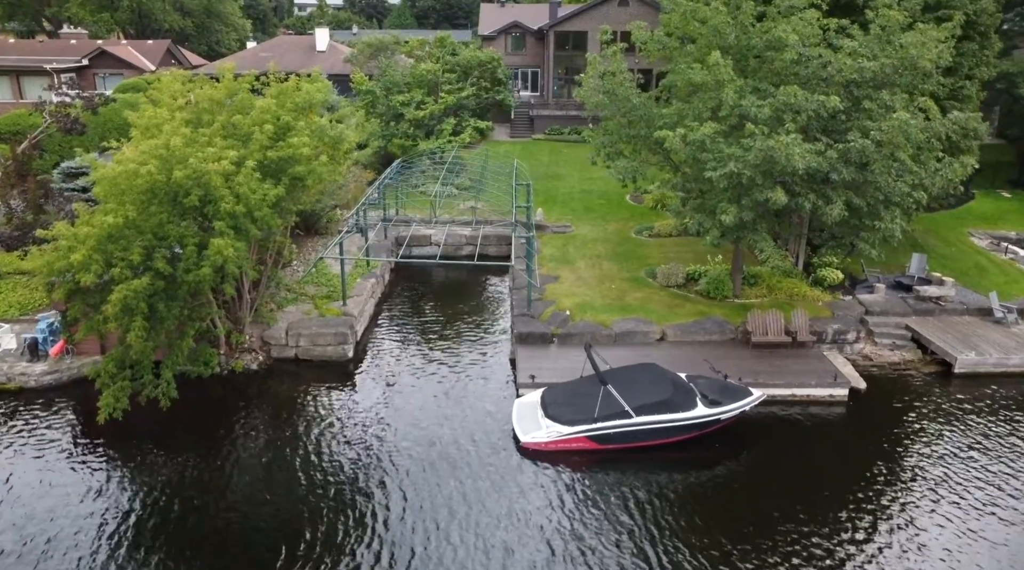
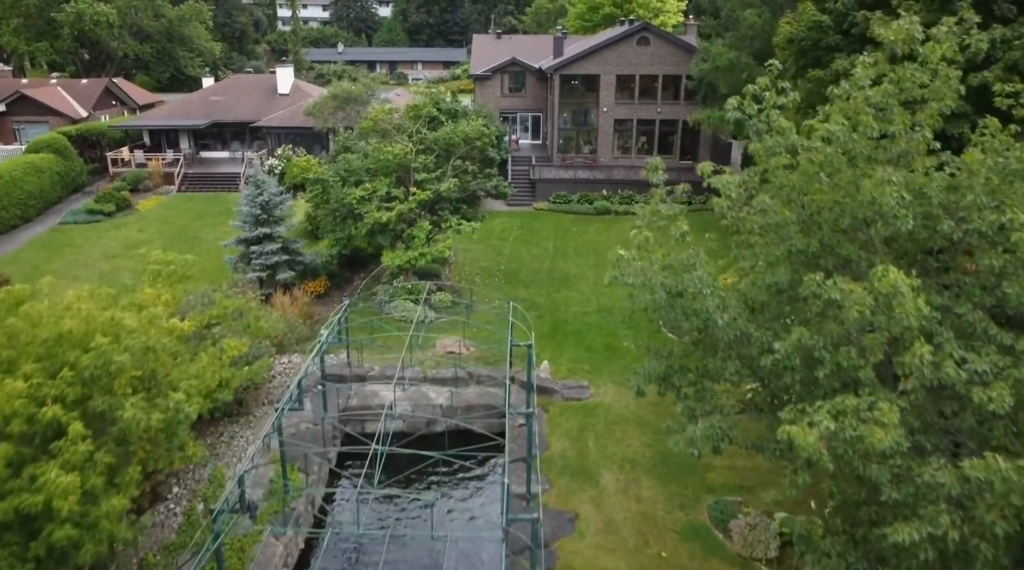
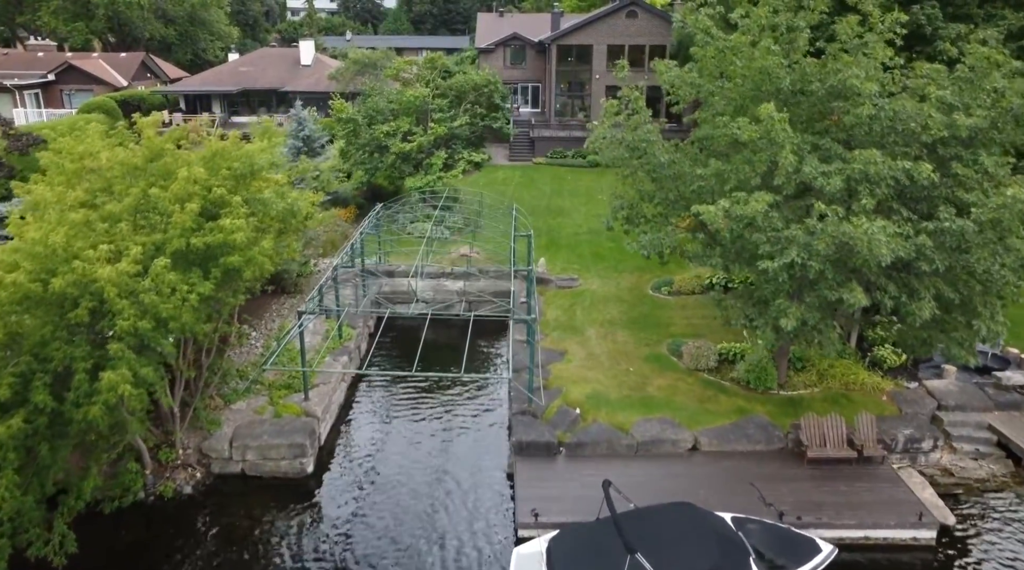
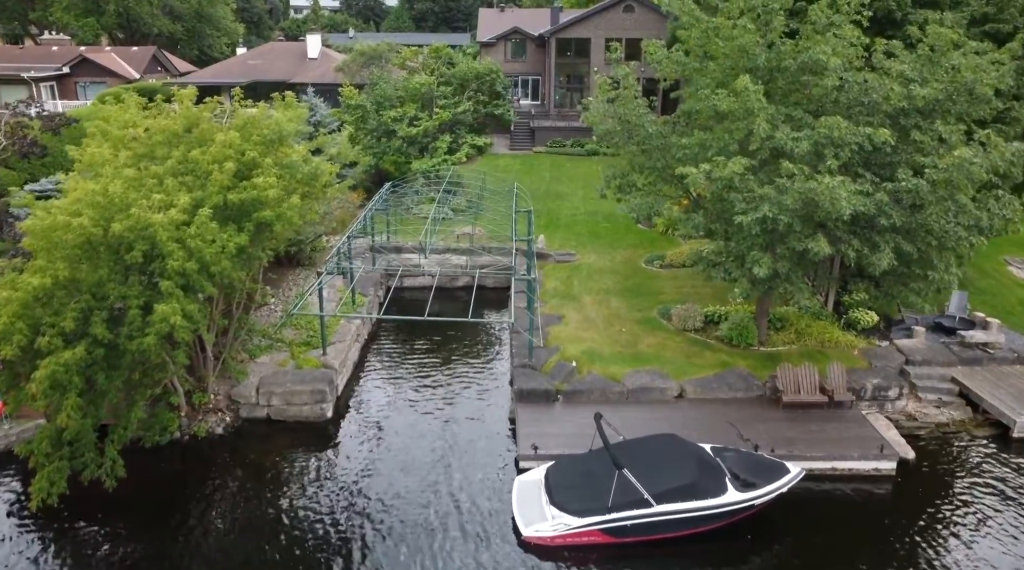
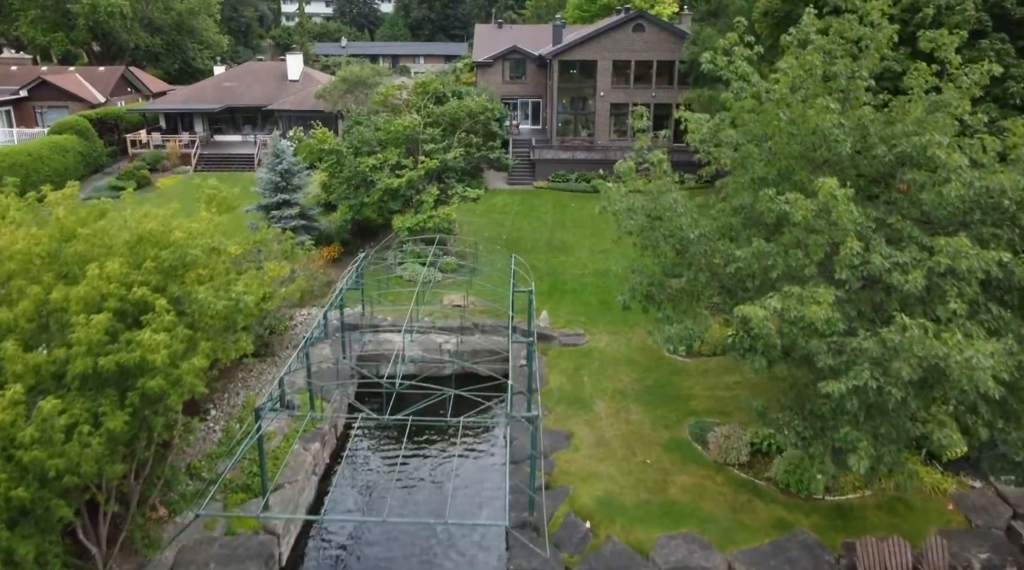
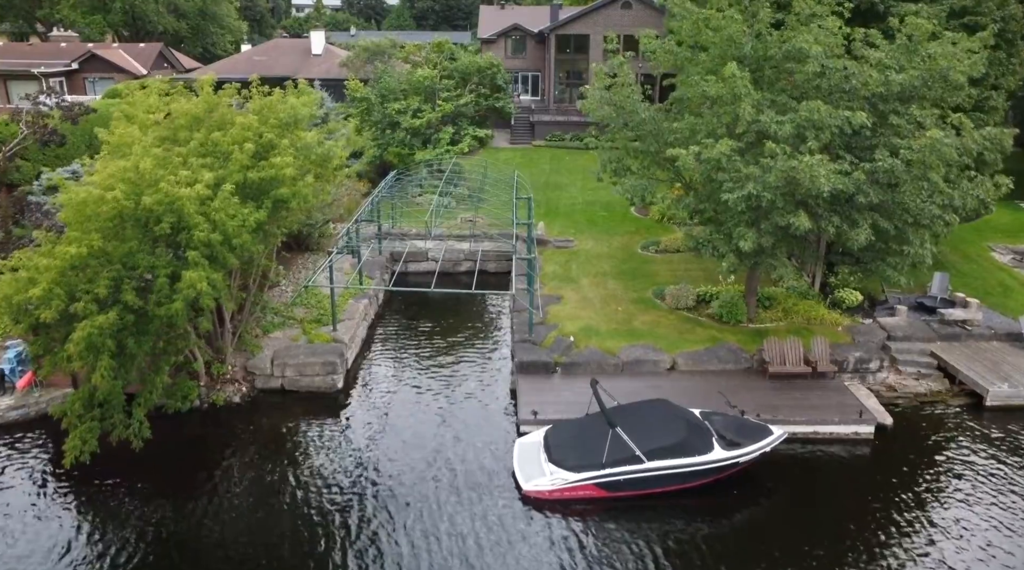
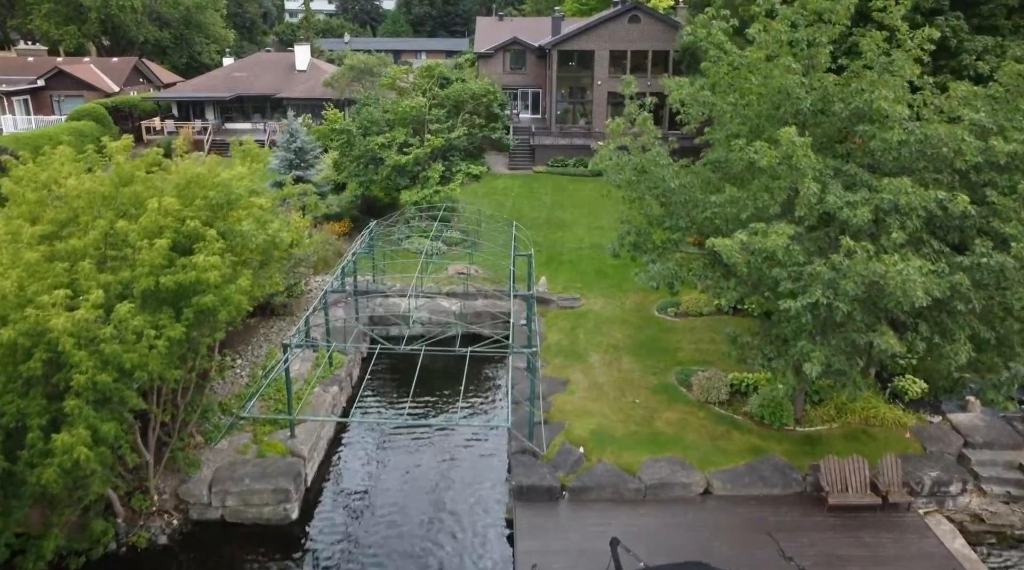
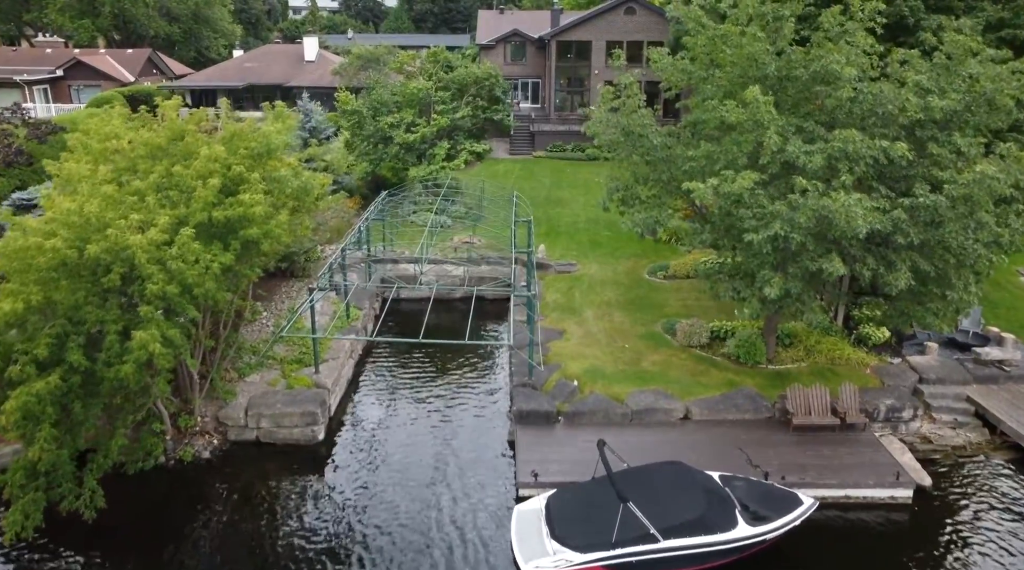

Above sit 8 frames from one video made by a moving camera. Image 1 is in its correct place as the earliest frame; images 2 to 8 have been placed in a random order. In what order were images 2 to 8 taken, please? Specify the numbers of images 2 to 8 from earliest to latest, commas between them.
6, 4, 8, 3, 7, 5, 2
